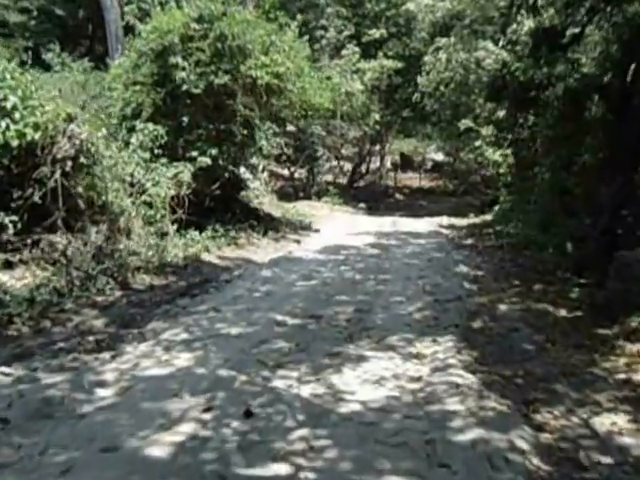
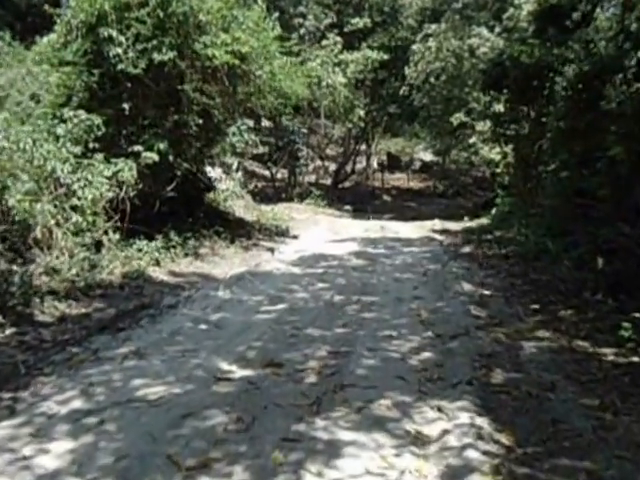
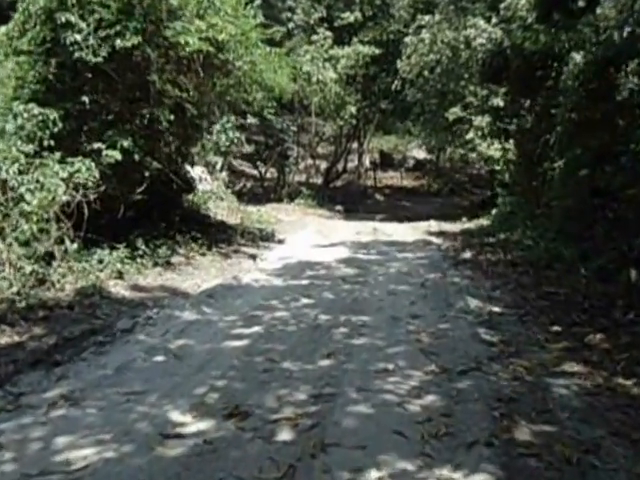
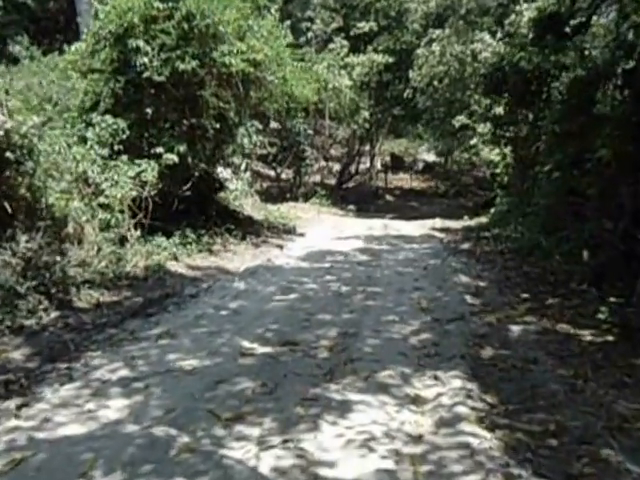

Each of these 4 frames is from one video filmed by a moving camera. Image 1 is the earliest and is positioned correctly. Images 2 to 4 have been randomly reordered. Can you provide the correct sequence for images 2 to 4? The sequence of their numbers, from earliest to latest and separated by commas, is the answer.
4, 2, 3
